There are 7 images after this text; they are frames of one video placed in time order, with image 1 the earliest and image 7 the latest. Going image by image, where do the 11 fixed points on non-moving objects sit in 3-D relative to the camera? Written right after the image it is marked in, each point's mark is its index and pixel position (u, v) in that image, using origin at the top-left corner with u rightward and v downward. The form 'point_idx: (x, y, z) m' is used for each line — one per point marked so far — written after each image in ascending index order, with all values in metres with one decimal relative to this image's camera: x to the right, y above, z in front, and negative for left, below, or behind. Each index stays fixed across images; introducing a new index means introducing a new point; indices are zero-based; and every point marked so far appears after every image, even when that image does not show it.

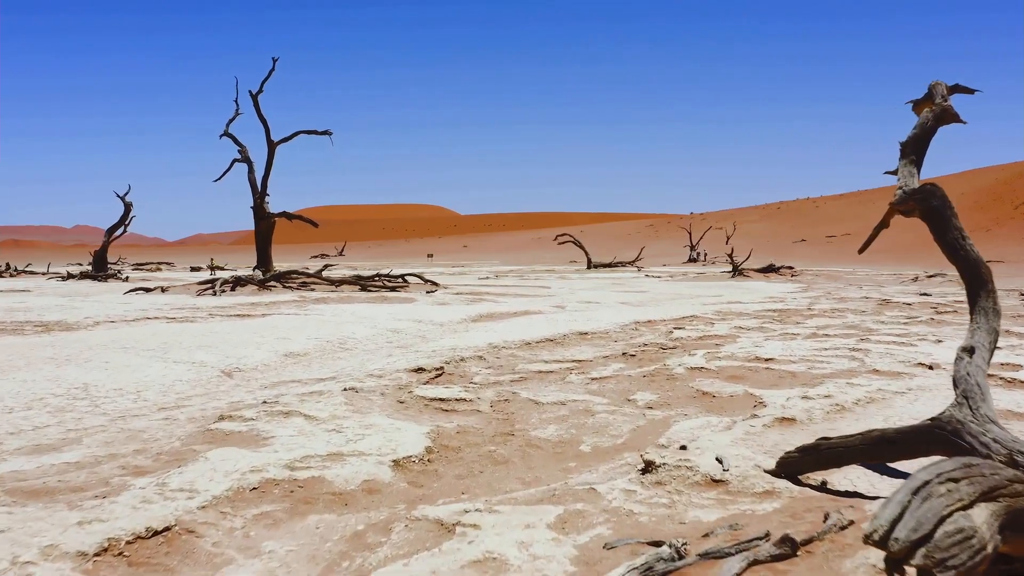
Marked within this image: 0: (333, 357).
0: (-1.2, -0.5, +7.4) m
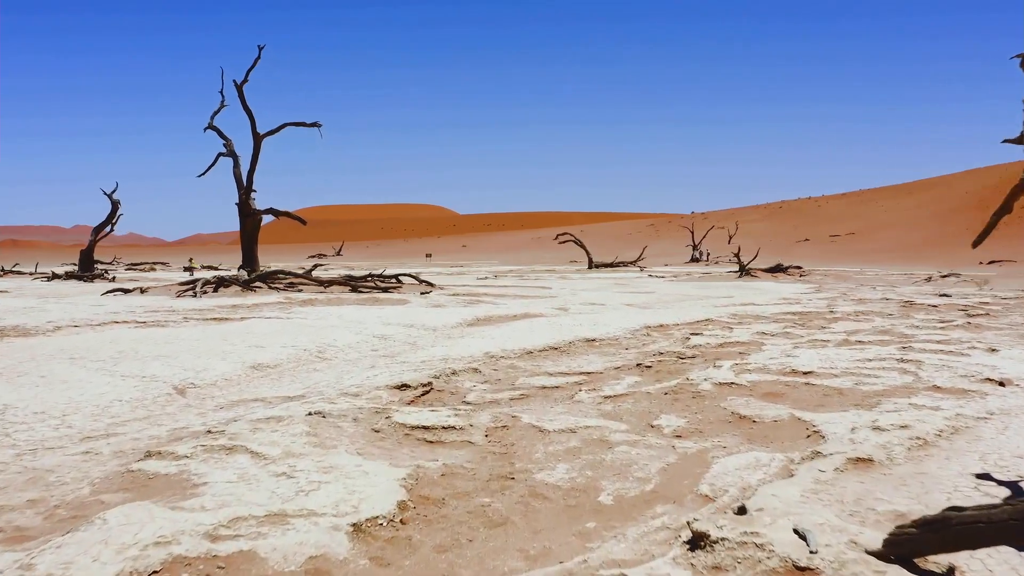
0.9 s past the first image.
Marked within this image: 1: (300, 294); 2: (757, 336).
0: (-1.2, -0.5, +6.5) m
1: (-2.8, -0.1, +14.3) m
2: (+2.0, -0.4, +8.8) m
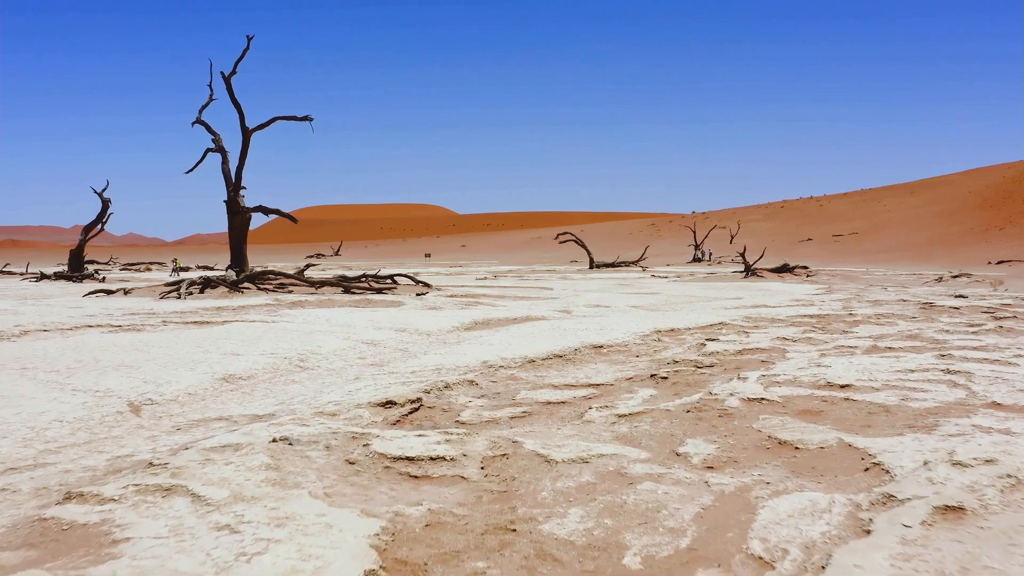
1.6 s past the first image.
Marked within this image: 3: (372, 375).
0: (-1.2, -0.5, +5.8) m
1: (-2.8, -0.1, +13.6) m
2: (+2.0, -0.4, +8.1) m
3: (-0.8, -0.5, +6.0) m
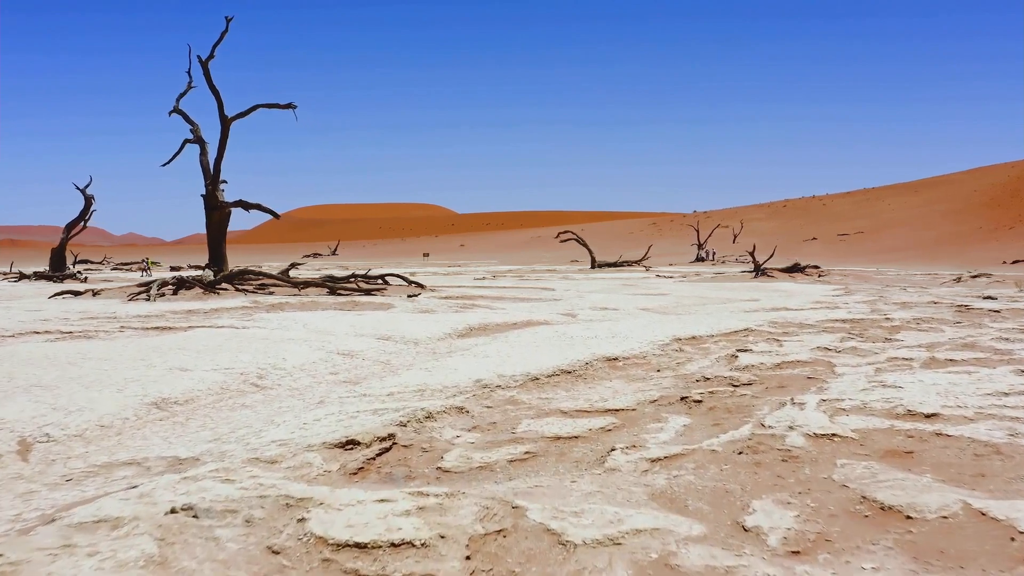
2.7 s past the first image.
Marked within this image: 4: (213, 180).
0: (-1.2, -0.5, +4.7) m
1: (-2.8, -0.1, +12.5) m
2: (+2.0, -0.4, +7.0) m
3: (-0.8, -0.5, +4.9) m
4: (-4.0, +1.4, +14.5) m
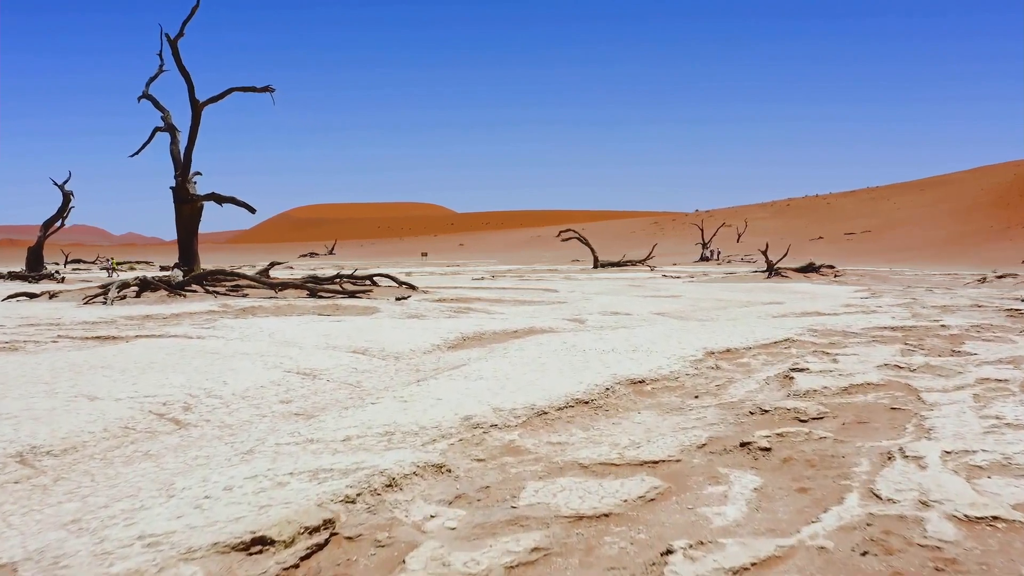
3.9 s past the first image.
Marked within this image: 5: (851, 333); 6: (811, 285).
0: (-1.2, -0.5, +3.4) m
1: (-2.8, -0.1, +11.3) m
2: (+2.0, -0.4, +5.7) m
3: (-0.8, -0.5, +3.6) m
4: (-4.0, +1.4, +13.2) m
5: (+2.6, -0.3, +8.3) m
6: (+5.4, +0.1, +19.6) m
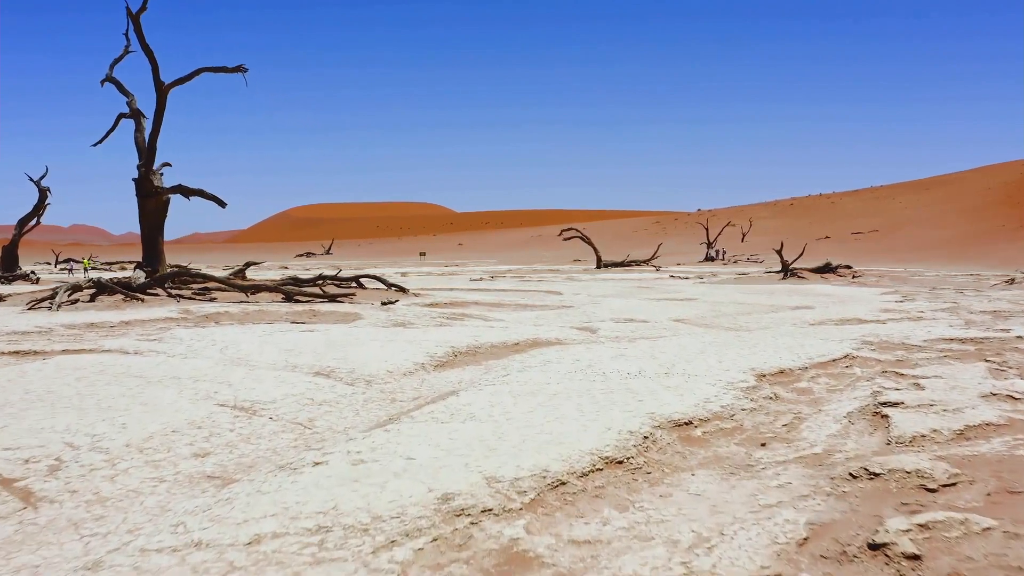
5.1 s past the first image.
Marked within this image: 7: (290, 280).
0: (-1.2, -0.6, +2.1) m
1: (-2.8, -0.2, +10.0) m
2: (+2.0, -0.5, +4.4) m
3: (-0.8, -0.6, +2.3) m
4: (-4.0, +1.4, +11.9) m
5: (+2.6, -0.4, +7.0) m
6: (+5.4, 0.0, +18.3) m
7: (-2.2, +0.1, +11.0) m
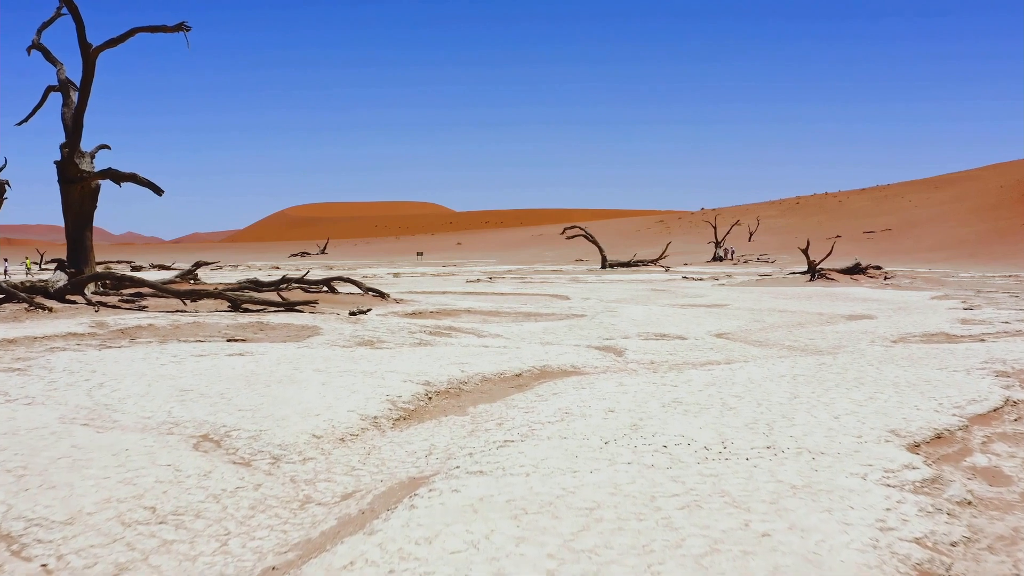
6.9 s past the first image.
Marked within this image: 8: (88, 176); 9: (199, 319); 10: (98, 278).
0: (-1.2, -0.6, +0.2) m
1: (-2.8, -0.2, +8.0) m
2: (+2.0, -0.5, +2.5) m
3: (-0.8, -0.6, +0.3) m
4: (-4.0, +1.3, +9.9) m
5: (+2.6, -0.4, +5.0) m
6: (+5.4, 0.0, +16.3) m
7: (-2.2, 0.0, +9.0) m
8: (-3.7, +1.0, +9.6) m
9: (-2.2, -0.2, +7.8) m
10: (-3.4, +0.1, +8.9) m
